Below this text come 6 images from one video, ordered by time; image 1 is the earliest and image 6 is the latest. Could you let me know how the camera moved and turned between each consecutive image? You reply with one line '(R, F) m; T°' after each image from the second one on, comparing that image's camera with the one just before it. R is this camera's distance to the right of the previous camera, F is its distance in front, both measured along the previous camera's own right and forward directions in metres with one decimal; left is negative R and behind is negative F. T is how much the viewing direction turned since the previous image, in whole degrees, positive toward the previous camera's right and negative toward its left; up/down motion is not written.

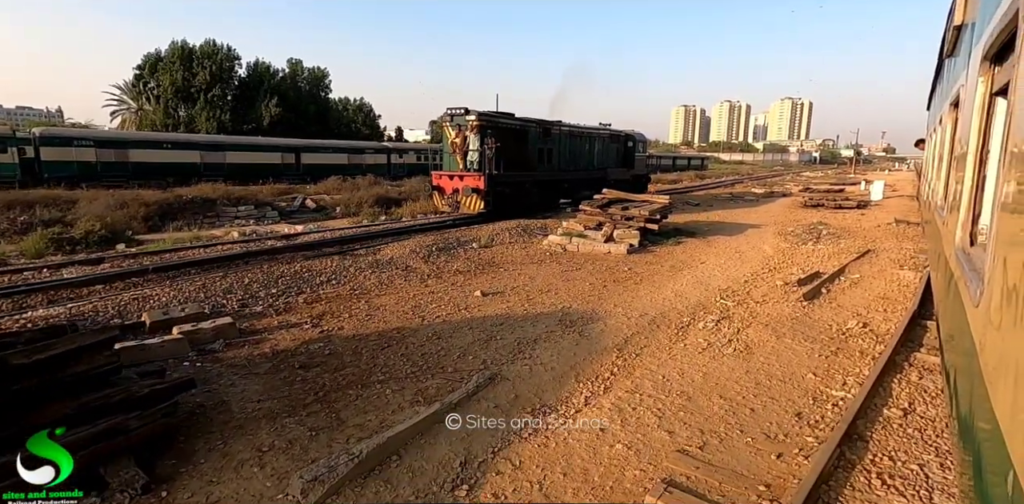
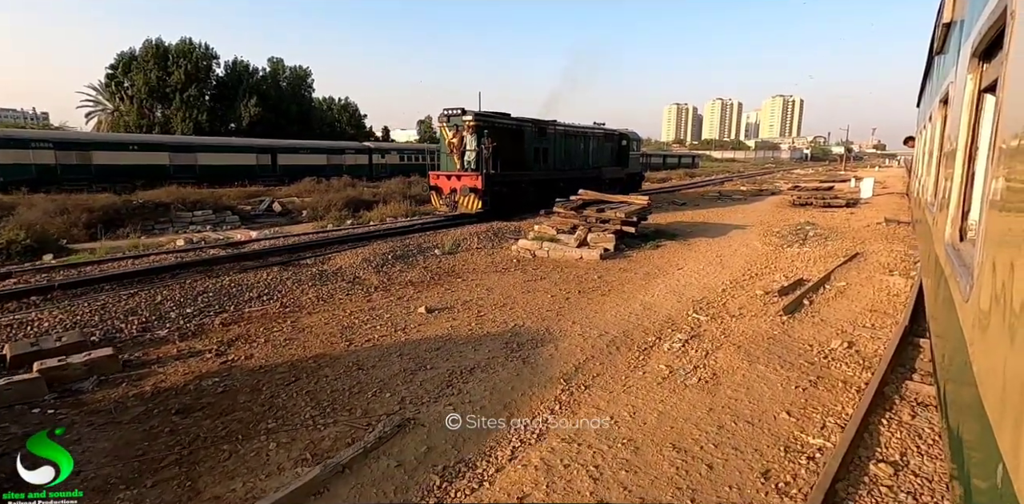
(+0.5, +0.7) m; +1°
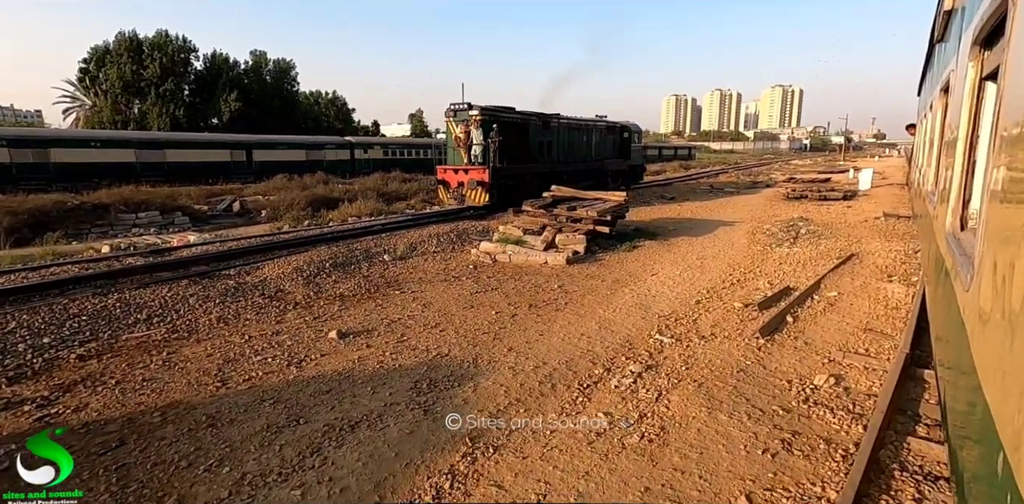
(+0.7, +1.0) m; 0°
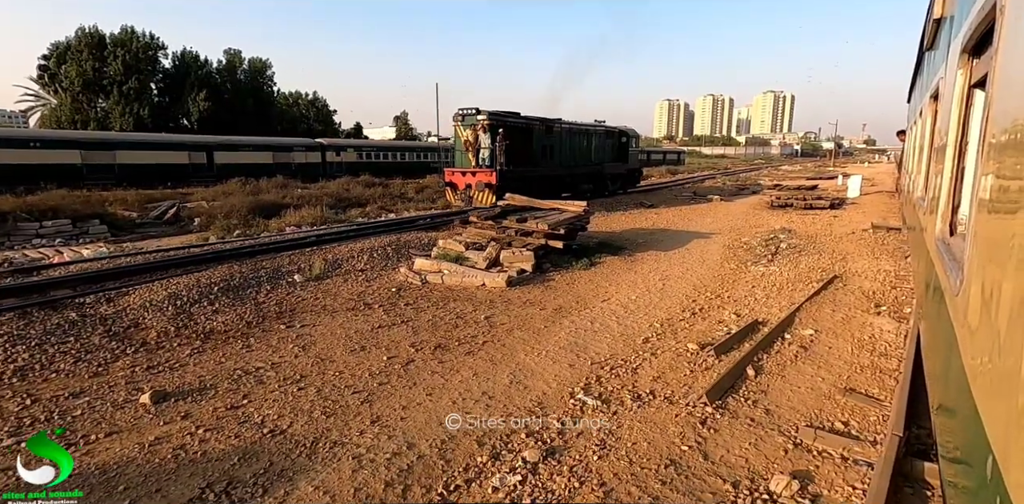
(+0.9, +1.3) m; +1°
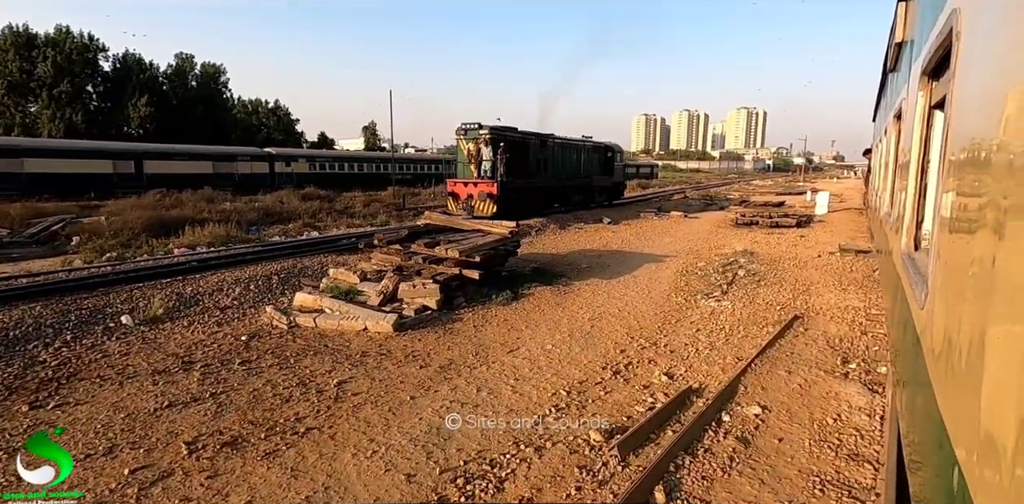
(+1.1, +1.6) m; +2°
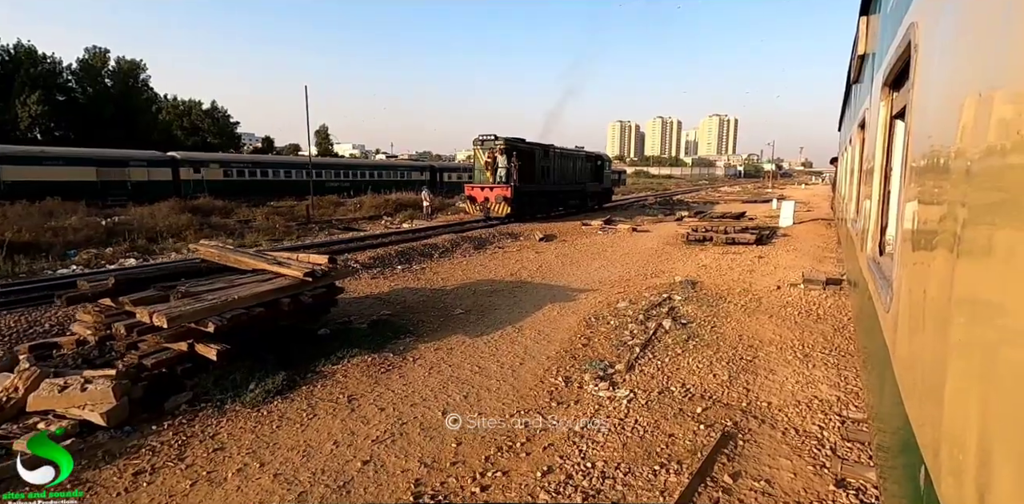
(+2.0, +3.3) m; +3°
